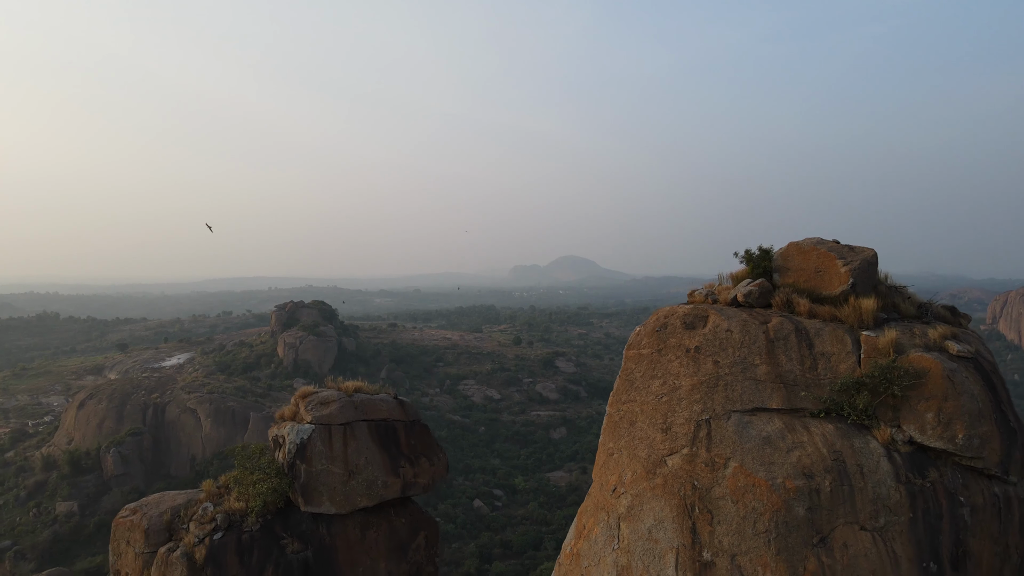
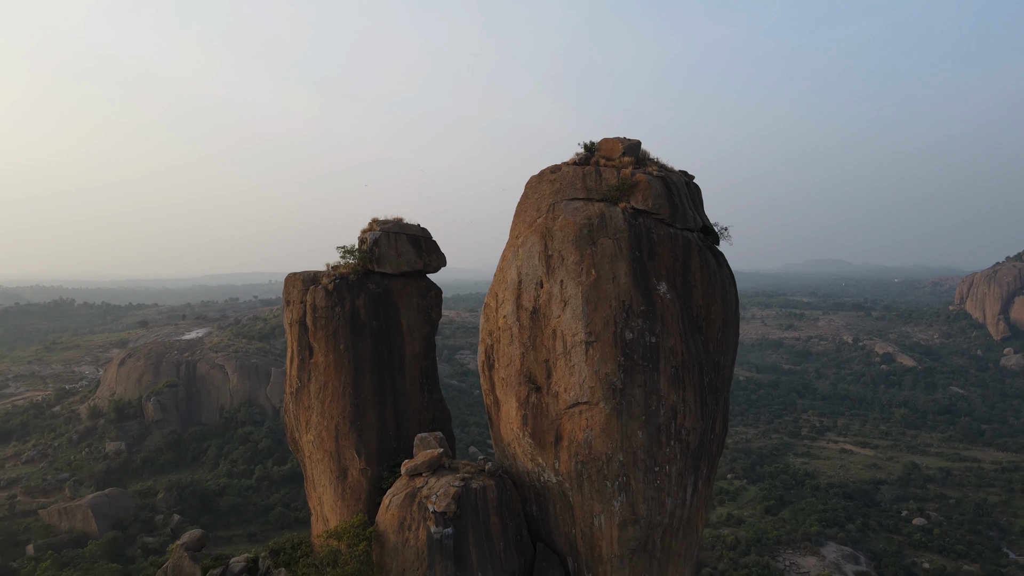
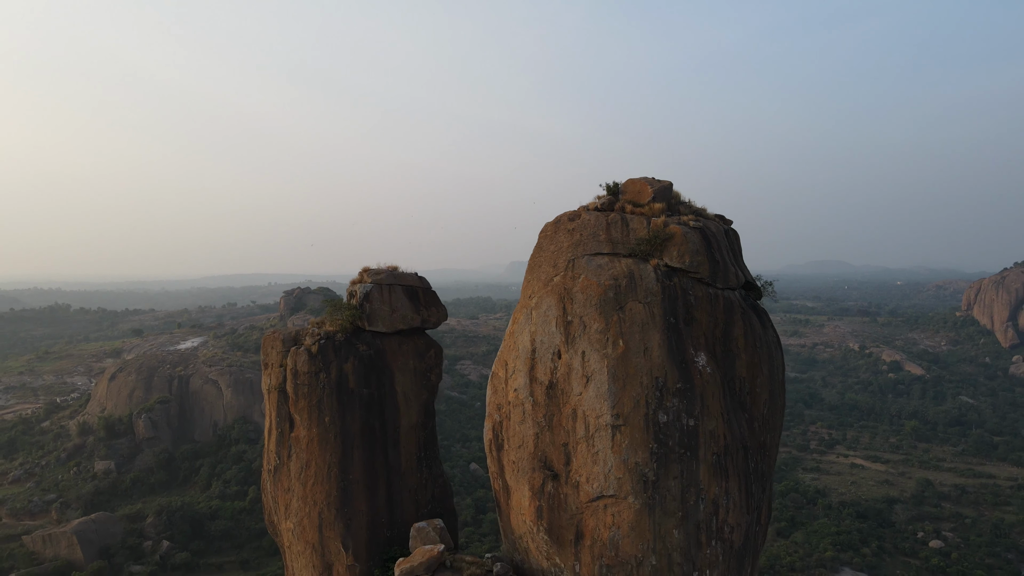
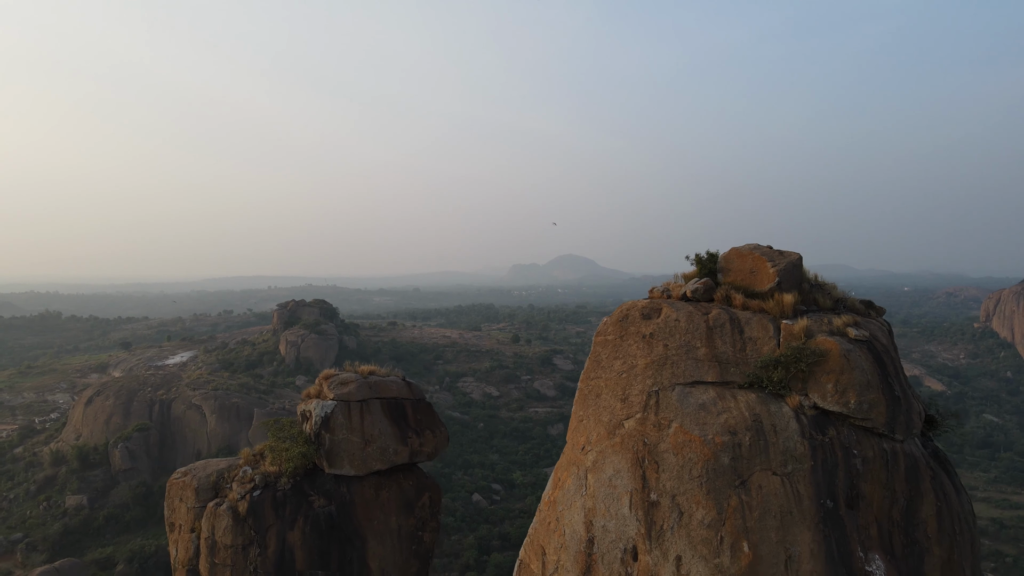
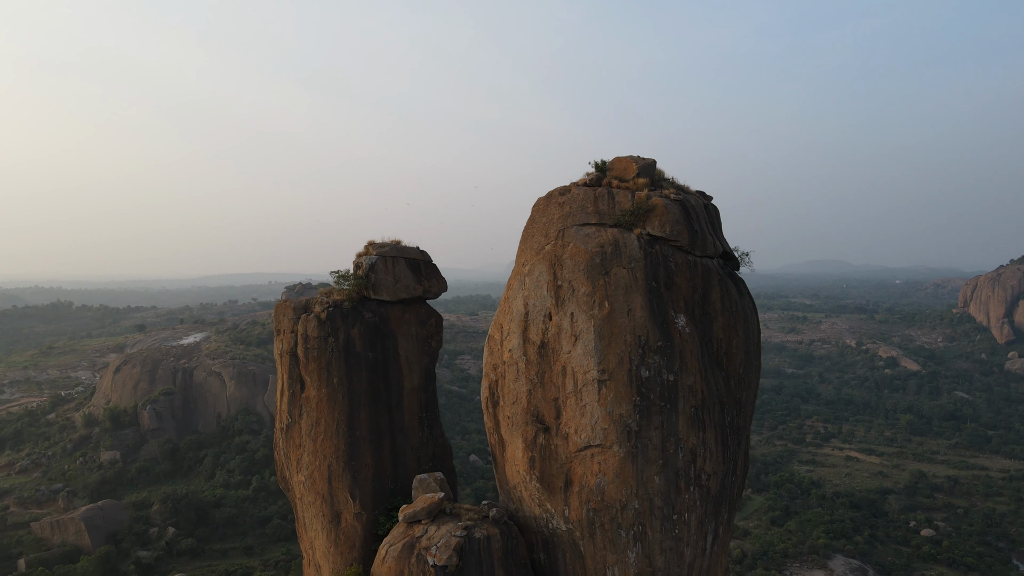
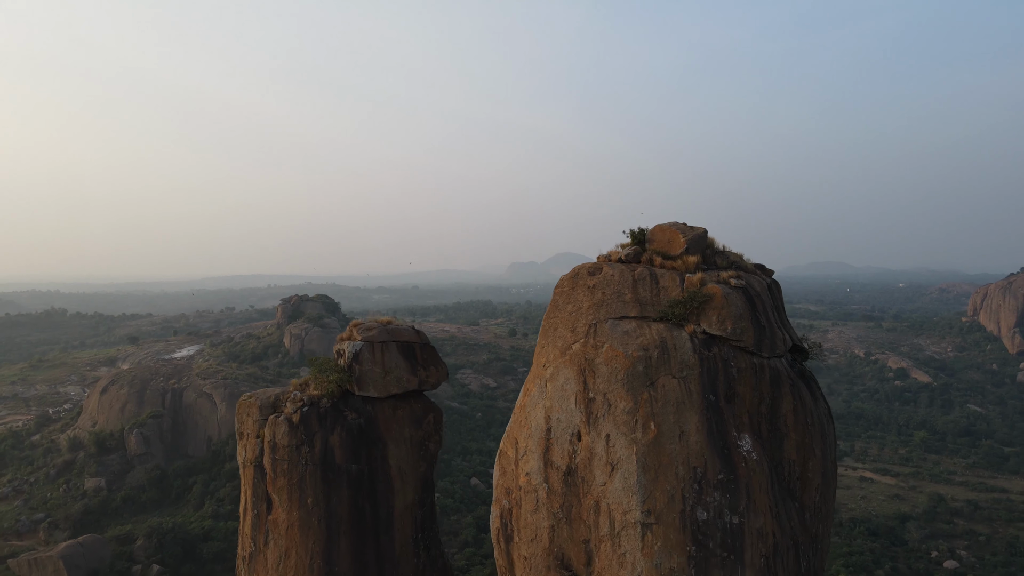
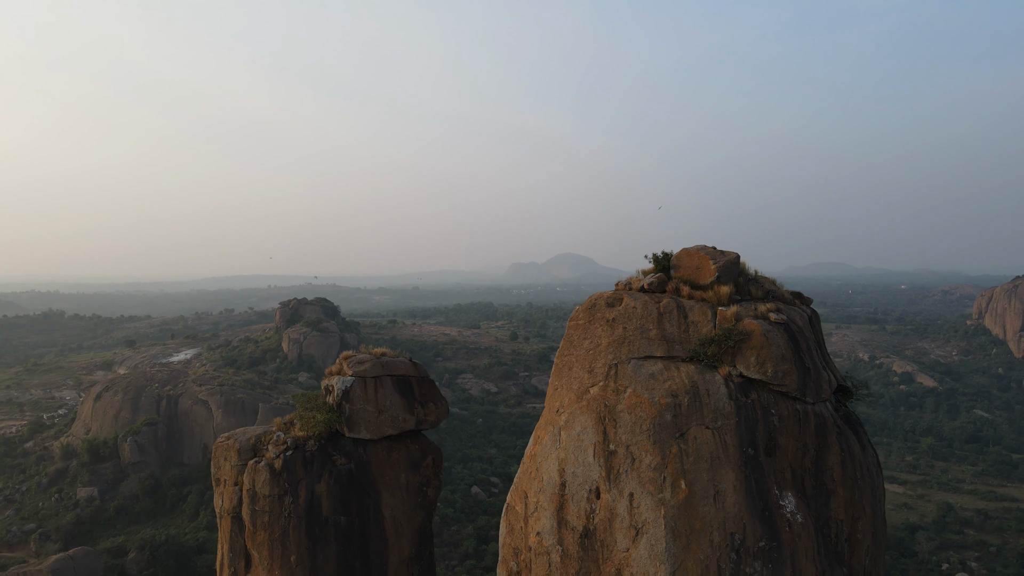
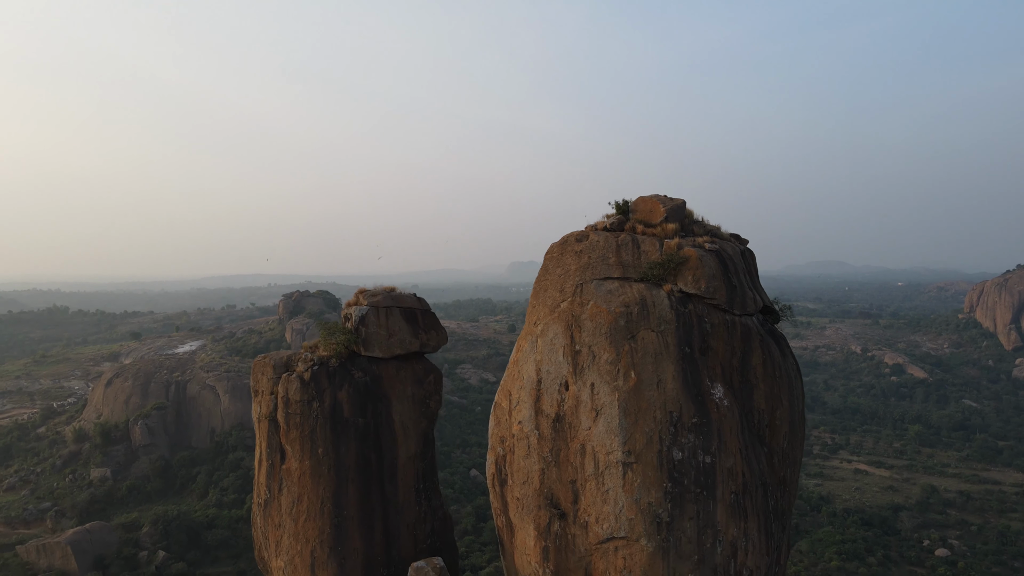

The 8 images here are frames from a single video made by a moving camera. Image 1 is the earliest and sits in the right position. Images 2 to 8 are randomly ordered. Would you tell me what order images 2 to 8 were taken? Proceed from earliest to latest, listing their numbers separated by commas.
4, 7, 6, 8, 3, 5, 2
